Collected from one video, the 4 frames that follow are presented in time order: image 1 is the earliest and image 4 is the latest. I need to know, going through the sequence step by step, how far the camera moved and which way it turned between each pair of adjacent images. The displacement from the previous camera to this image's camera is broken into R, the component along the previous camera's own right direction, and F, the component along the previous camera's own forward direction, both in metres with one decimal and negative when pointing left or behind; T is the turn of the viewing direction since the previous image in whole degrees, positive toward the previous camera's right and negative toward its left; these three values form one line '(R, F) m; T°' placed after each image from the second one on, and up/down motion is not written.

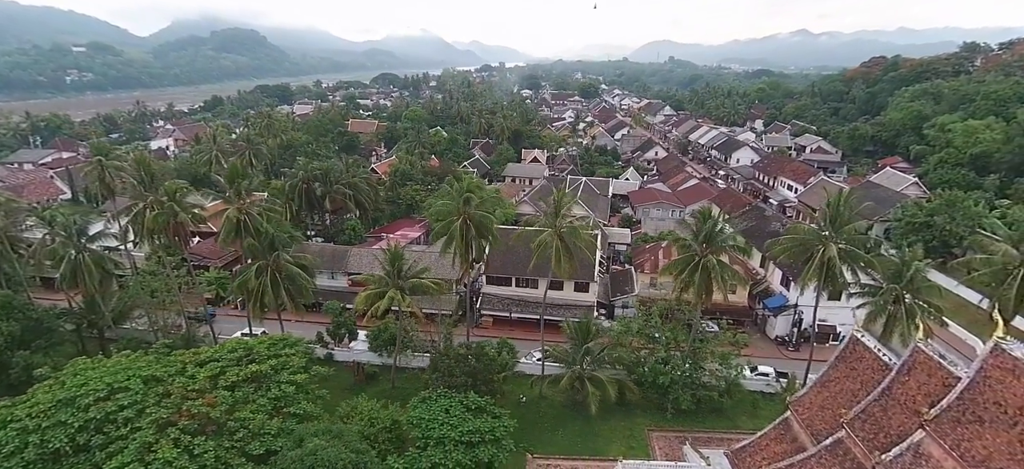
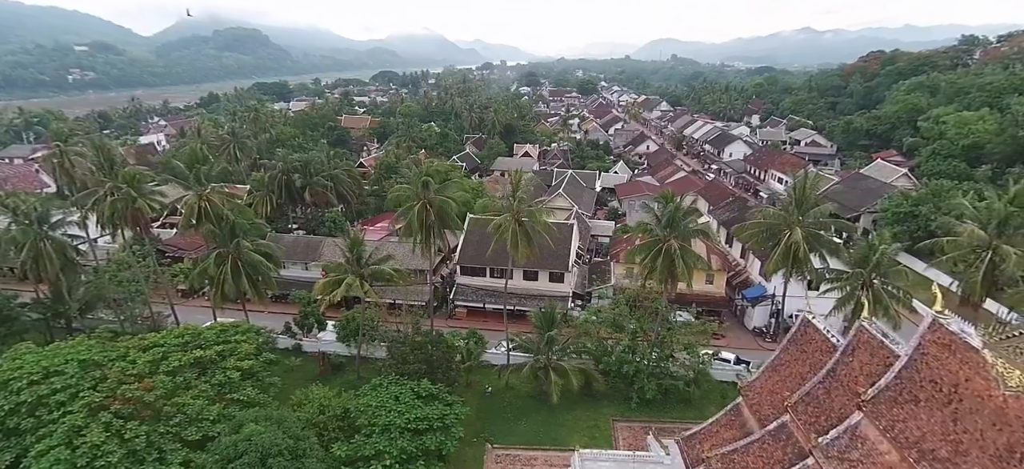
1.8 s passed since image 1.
(+2.2, +0.6) m; 0°
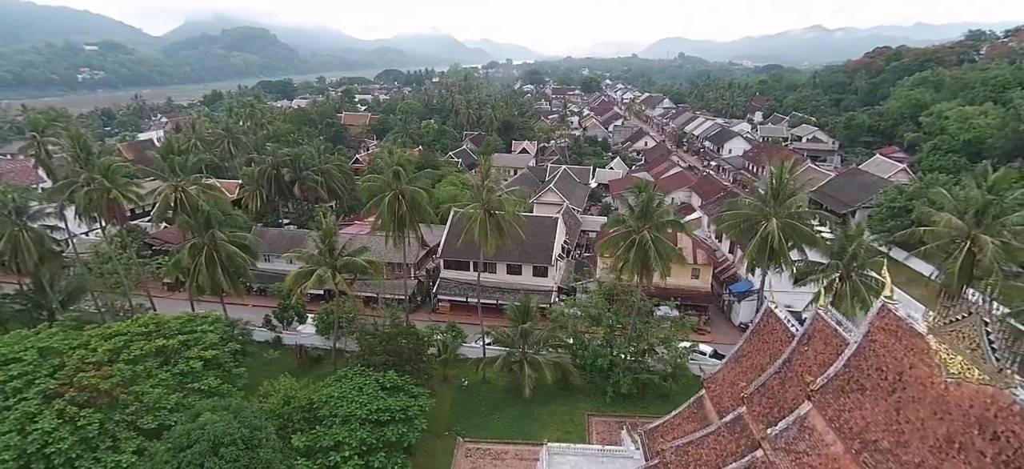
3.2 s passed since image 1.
(+1.7, +0.4) m; -1°
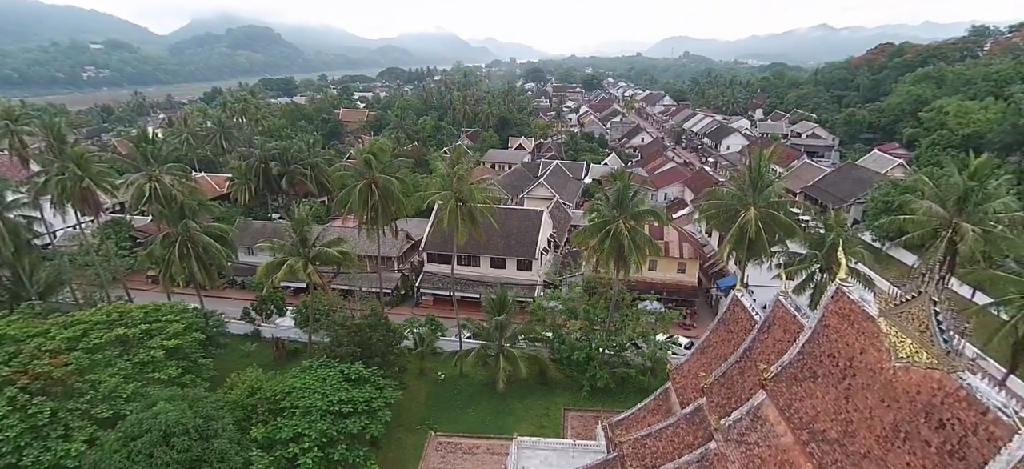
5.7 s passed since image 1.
(+1.5, +0.5) m; 0°
